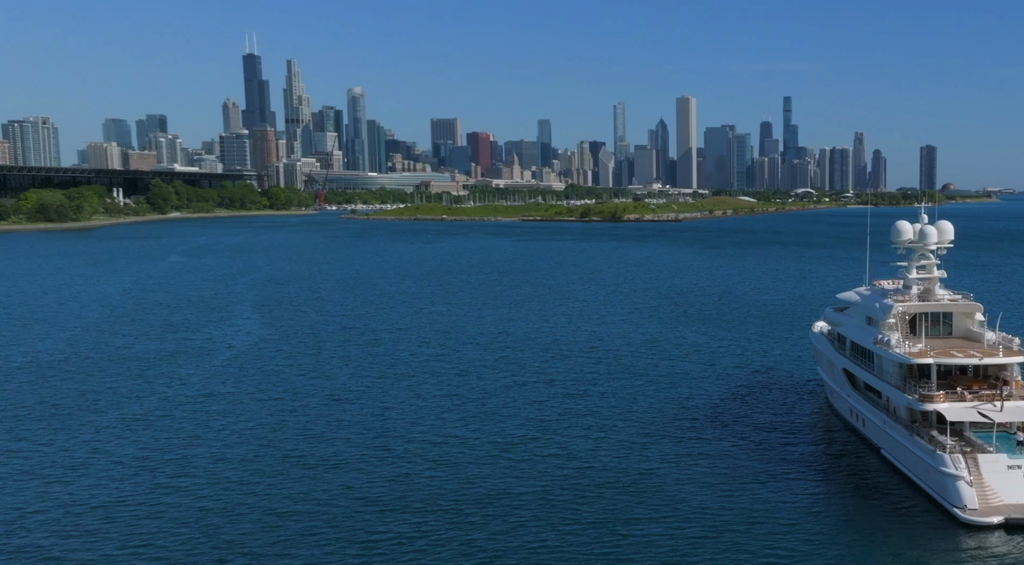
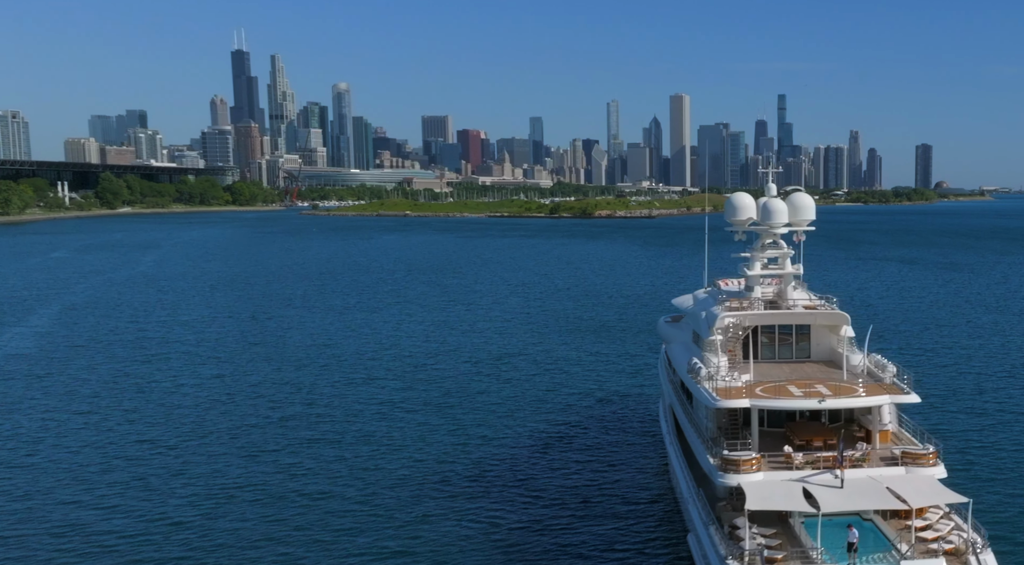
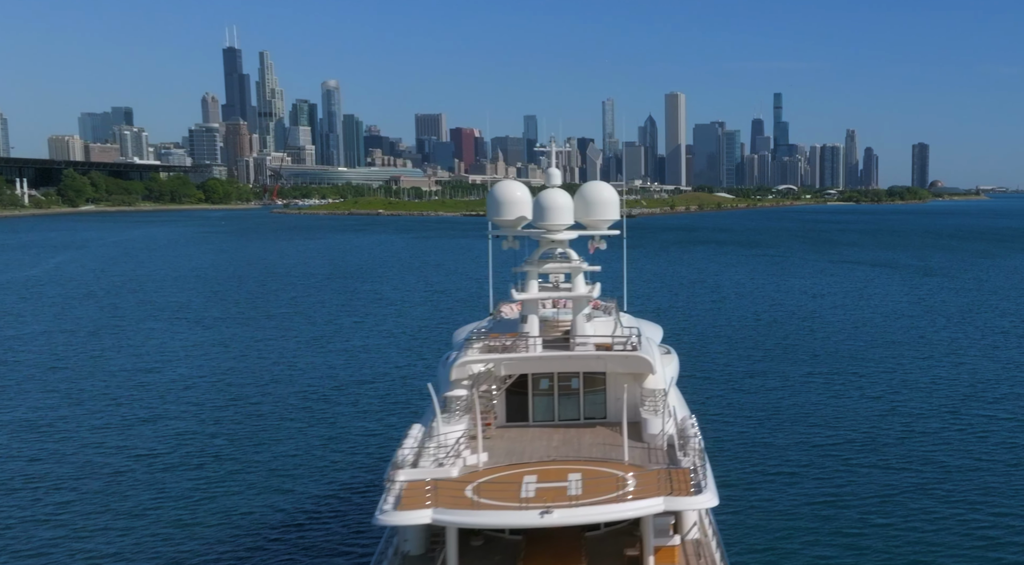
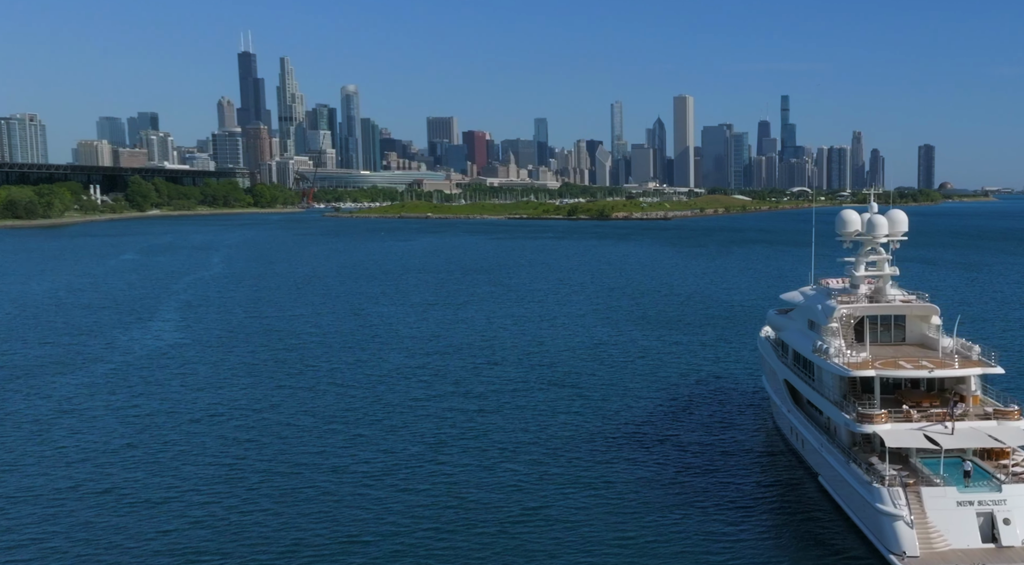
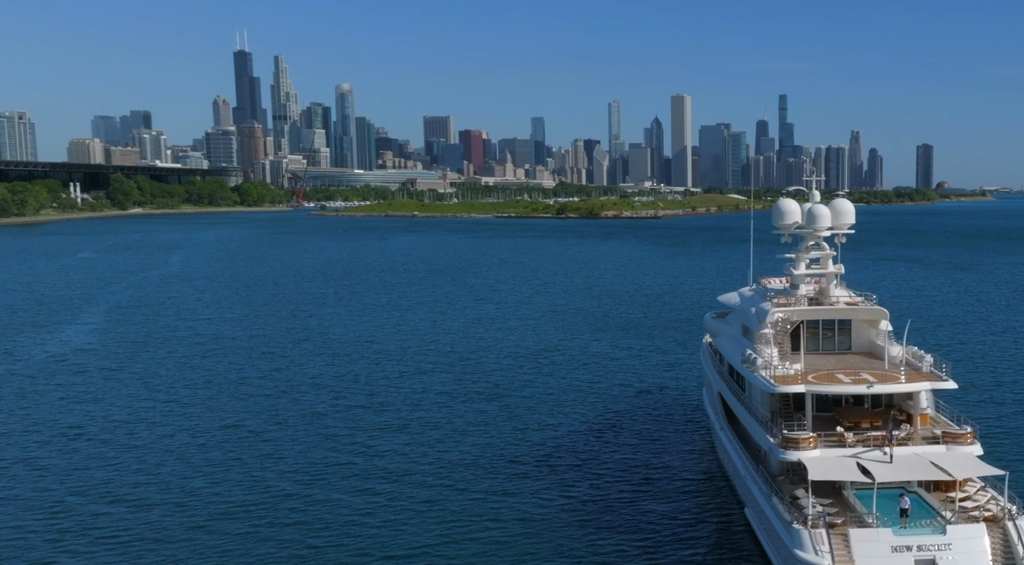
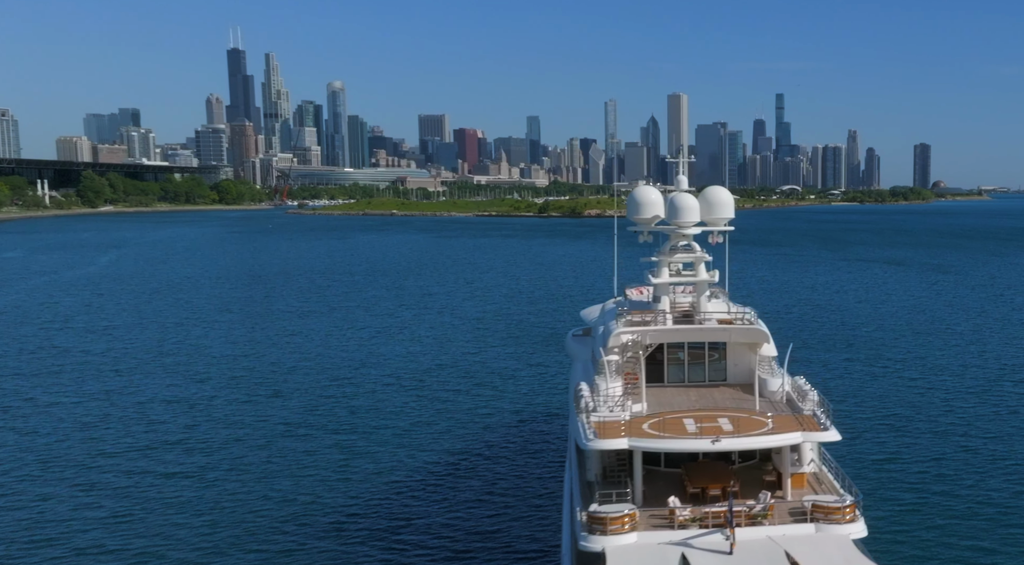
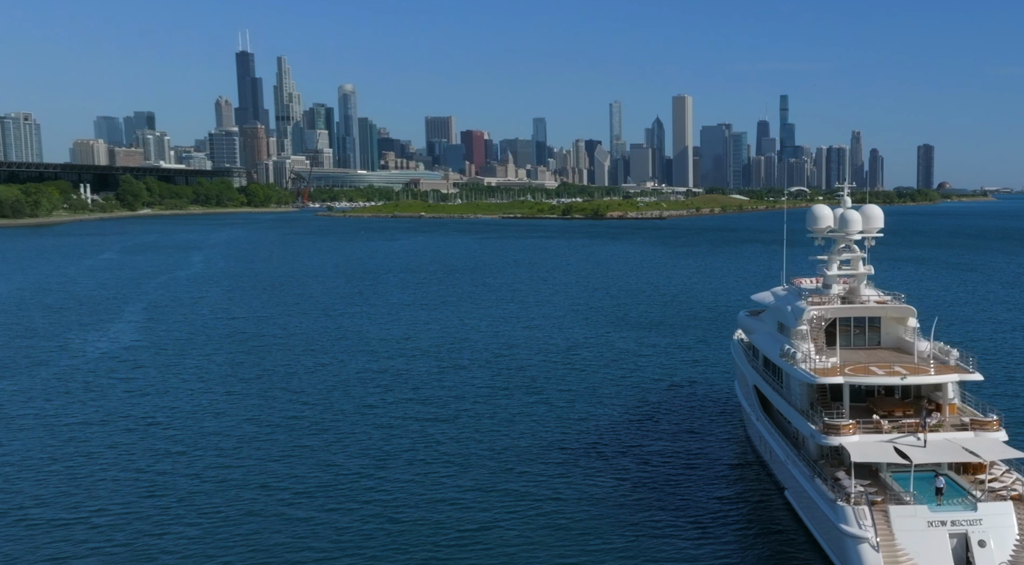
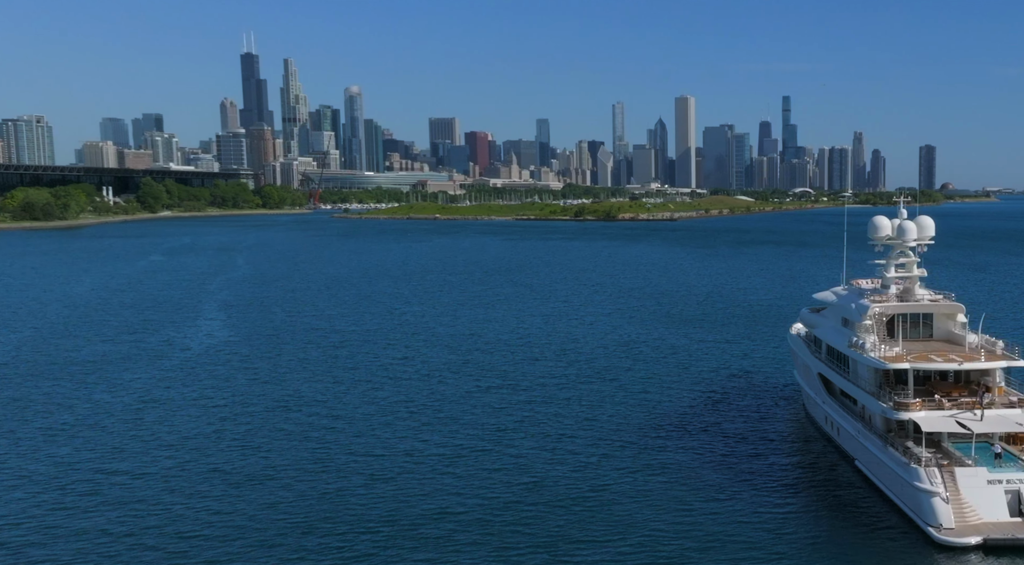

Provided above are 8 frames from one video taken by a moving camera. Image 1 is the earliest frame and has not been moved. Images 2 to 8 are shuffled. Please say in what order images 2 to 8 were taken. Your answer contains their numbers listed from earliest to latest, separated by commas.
8, 4, 7, 5, 2, 6, 3
